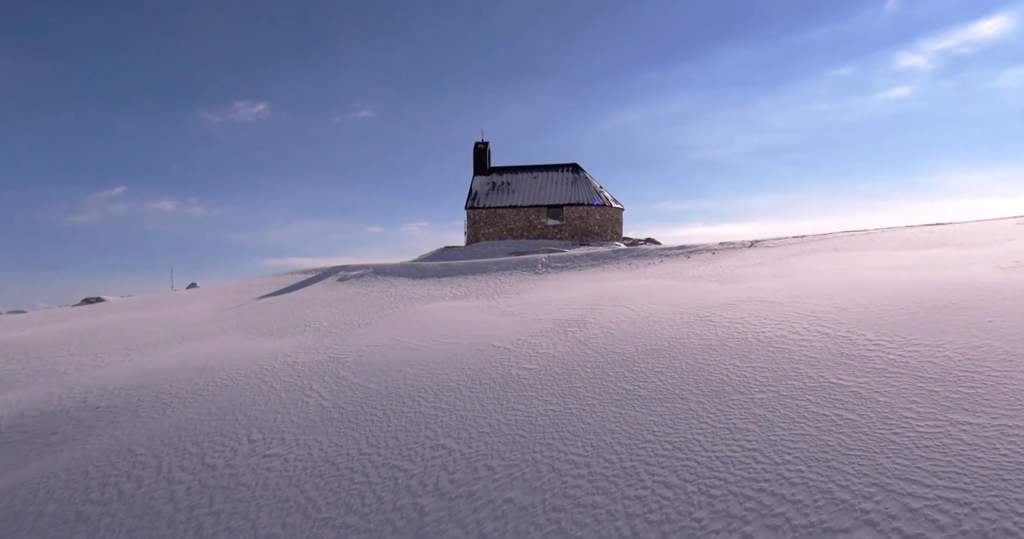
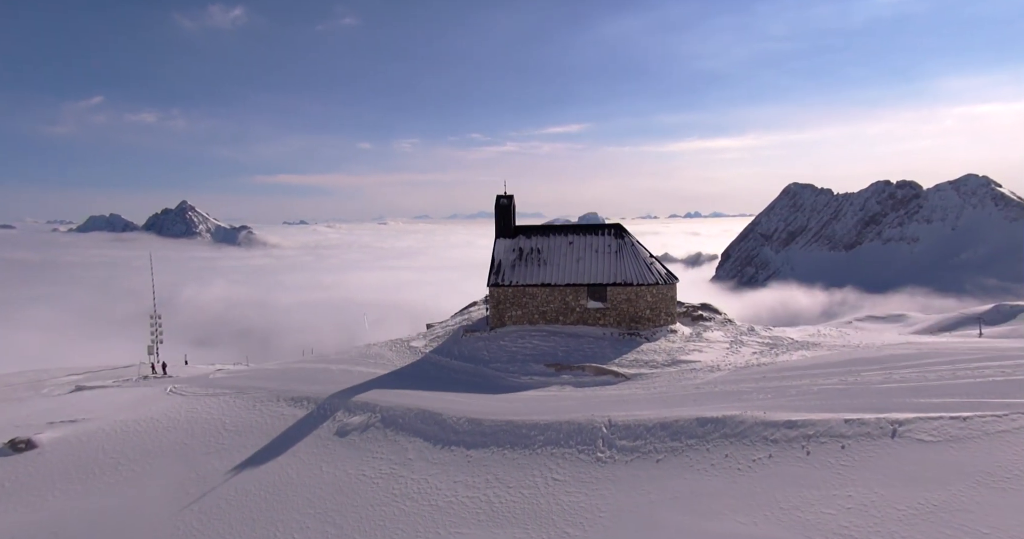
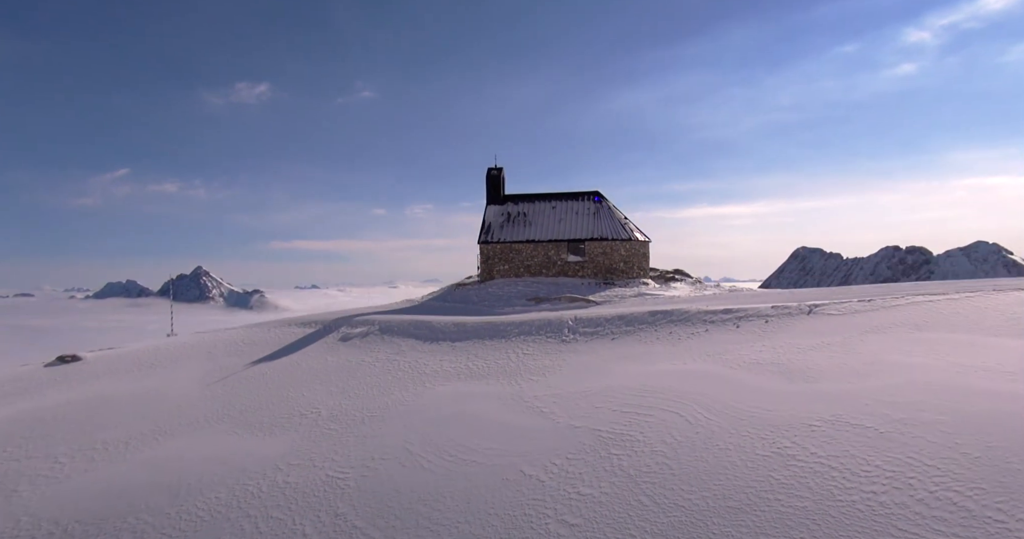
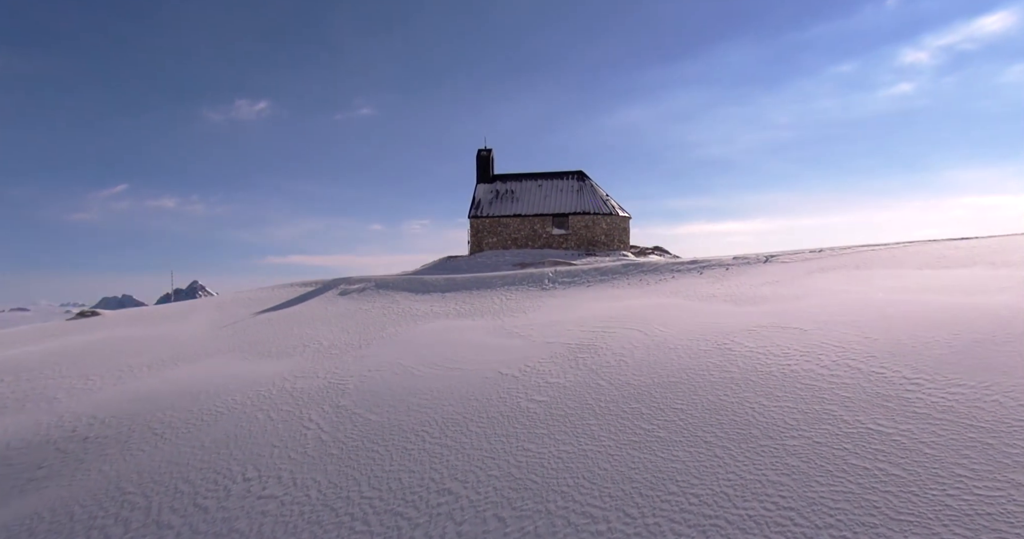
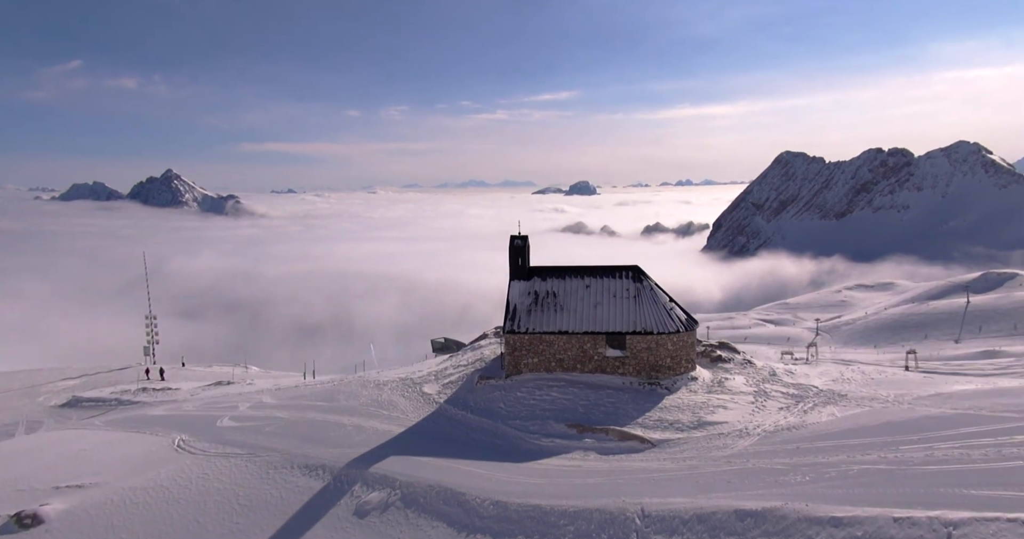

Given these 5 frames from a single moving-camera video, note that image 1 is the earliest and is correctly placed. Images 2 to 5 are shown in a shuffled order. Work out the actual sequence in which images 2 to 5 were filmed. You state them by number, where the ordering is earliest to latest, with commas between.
4, 3, 2, 5
